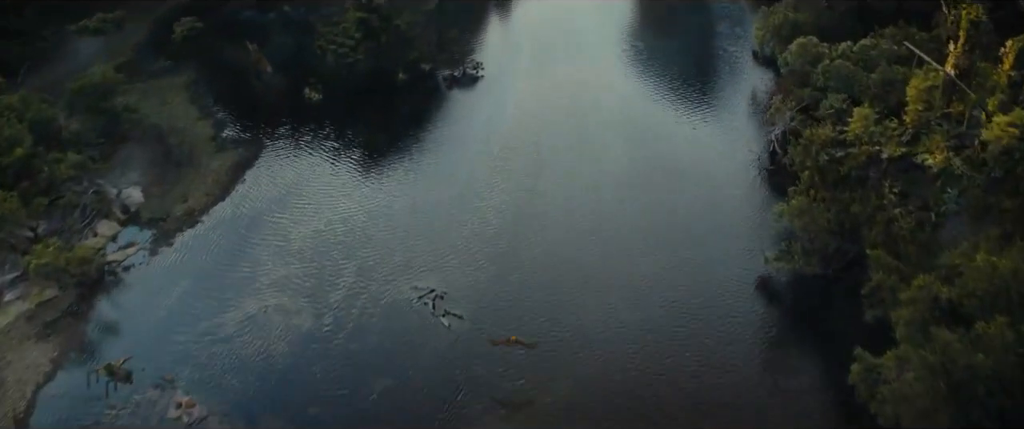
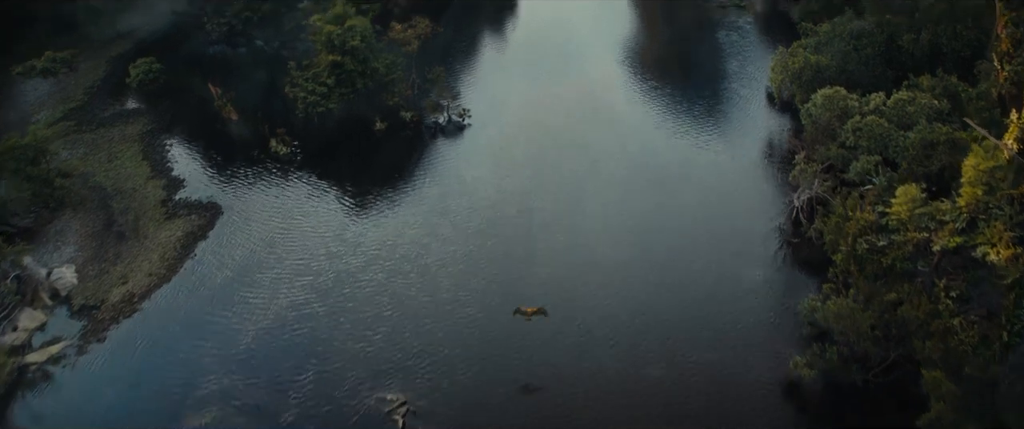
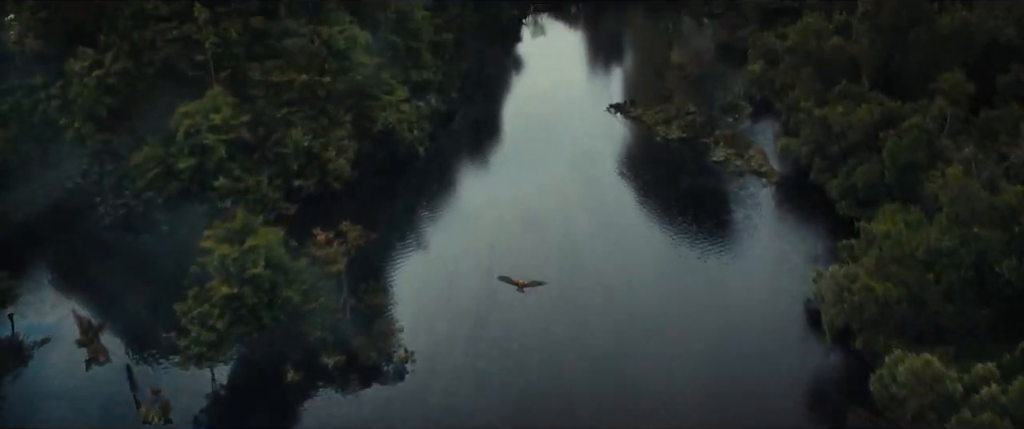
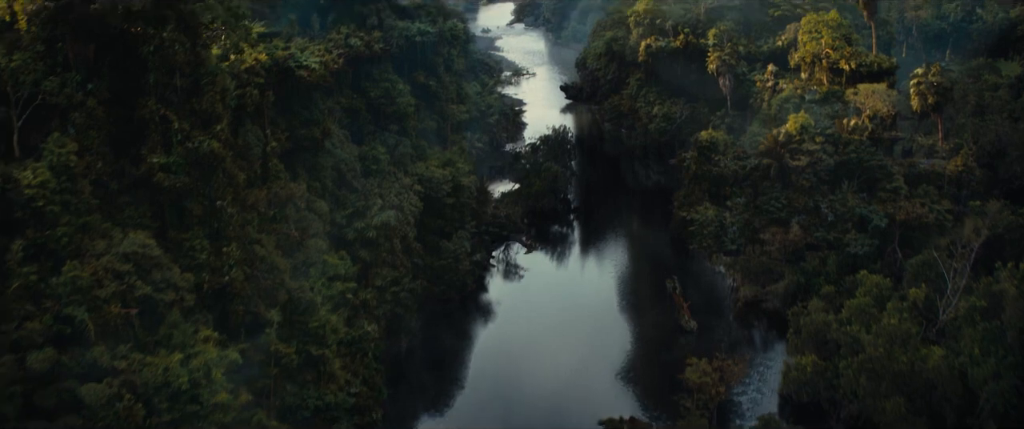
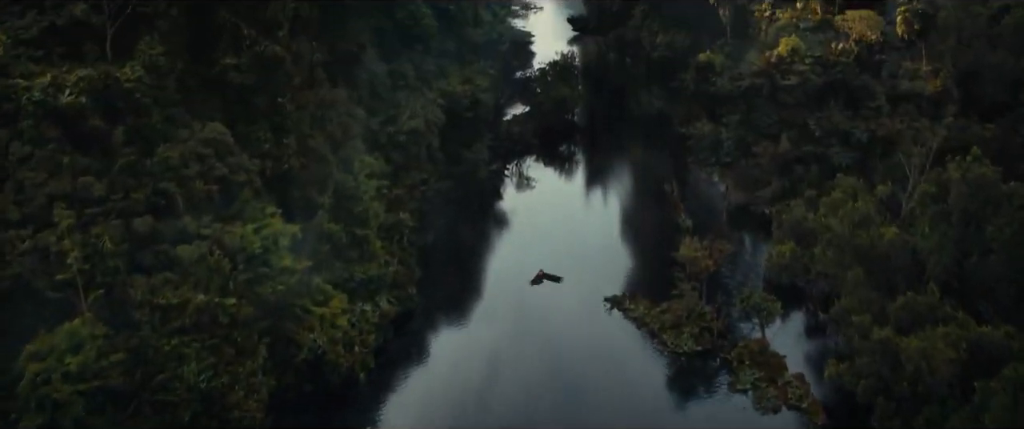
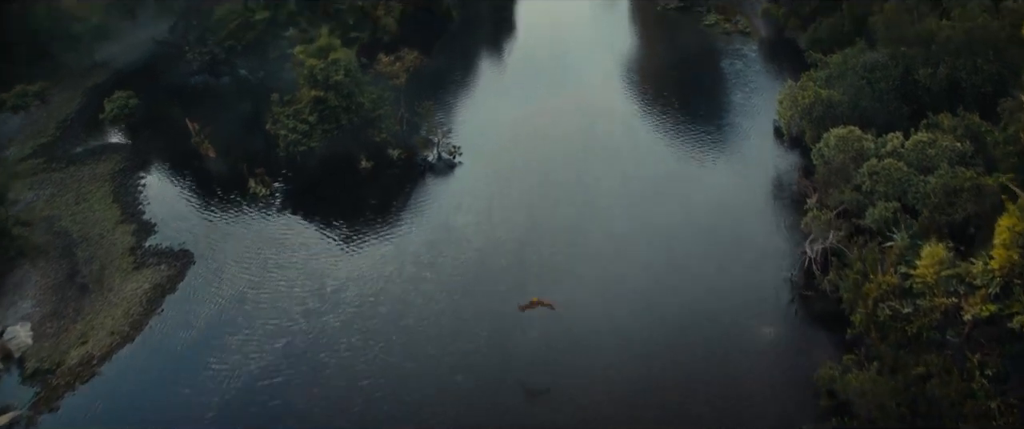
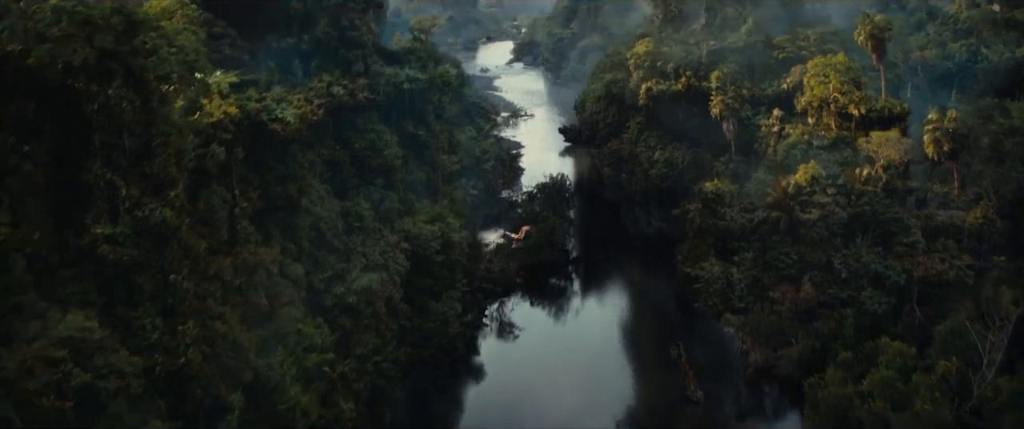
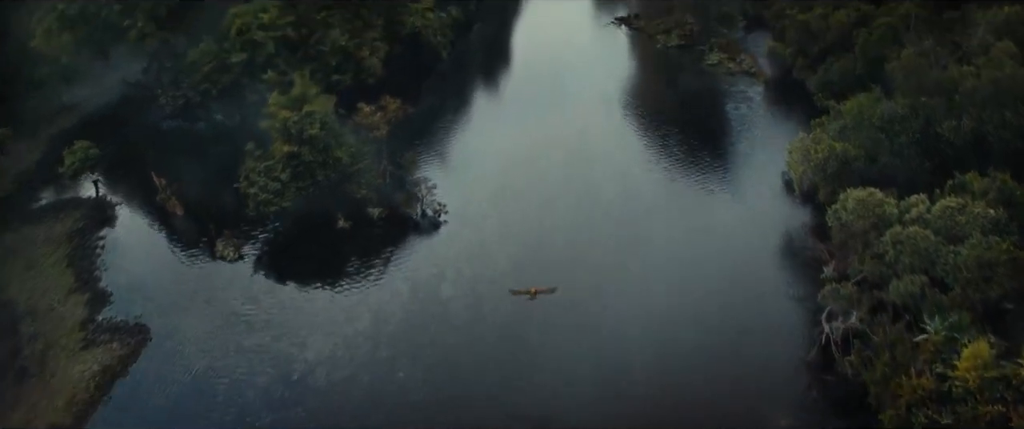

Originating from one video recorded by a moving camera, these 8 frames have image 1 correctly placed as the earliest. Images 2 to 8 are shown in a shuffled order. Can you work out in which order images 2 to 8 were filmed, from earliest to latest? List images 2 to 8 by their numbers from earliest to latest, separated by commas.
2, 6, 8, 3, 5, 4, 7
